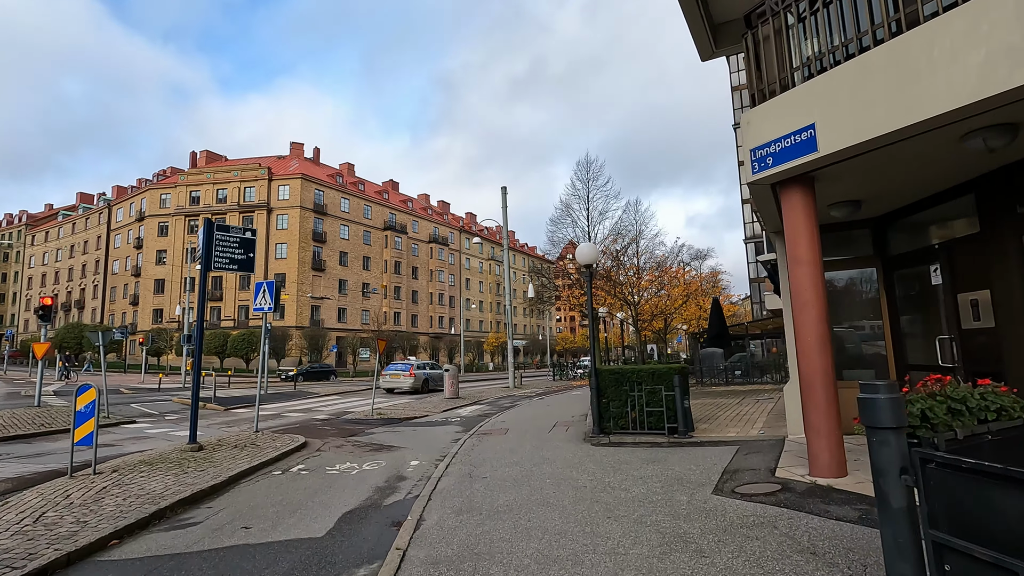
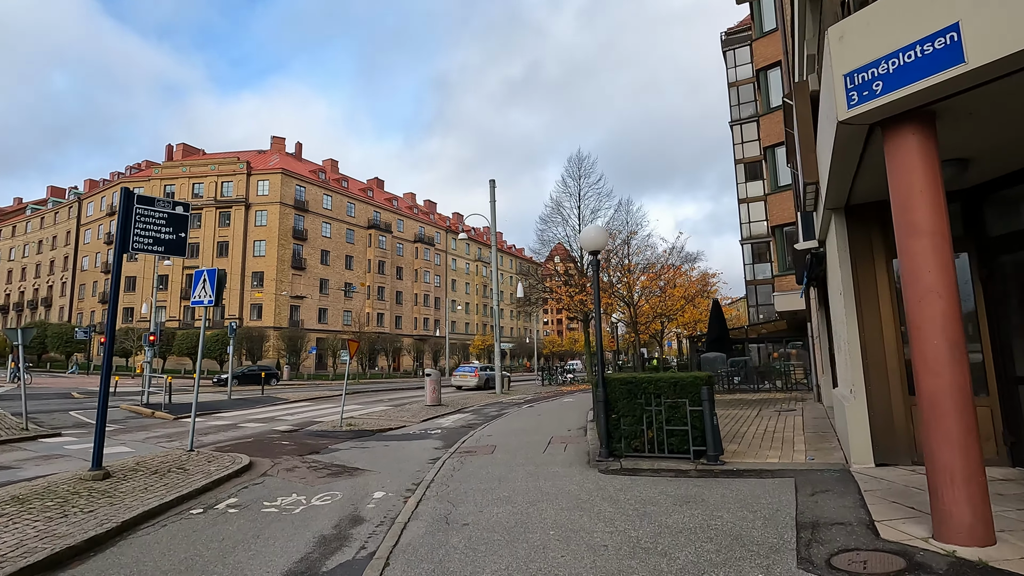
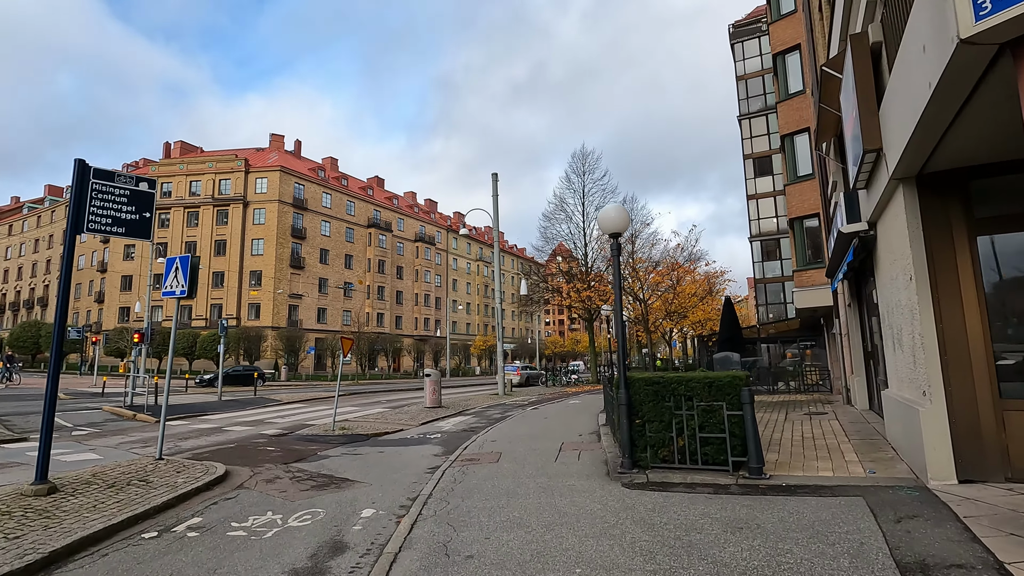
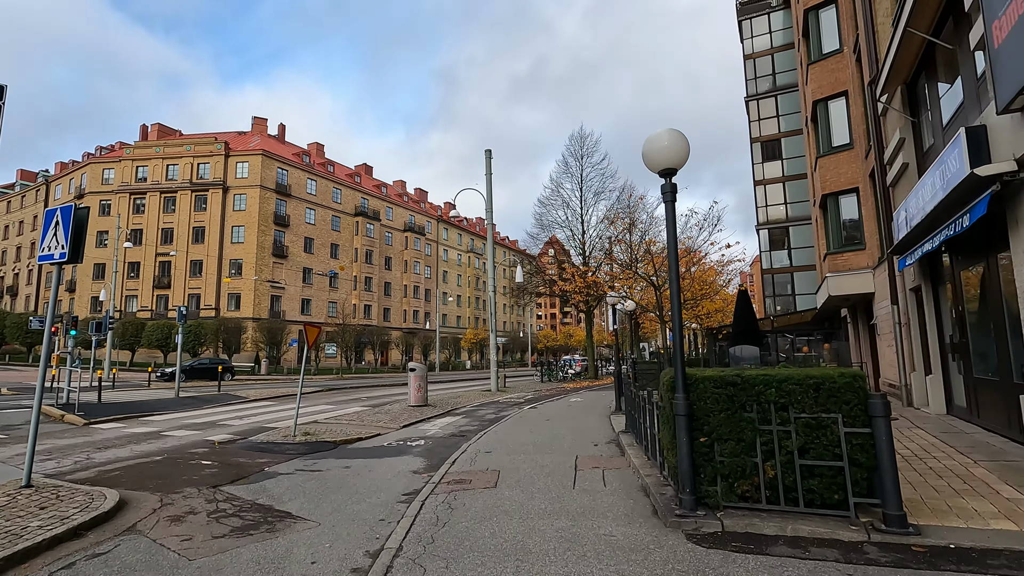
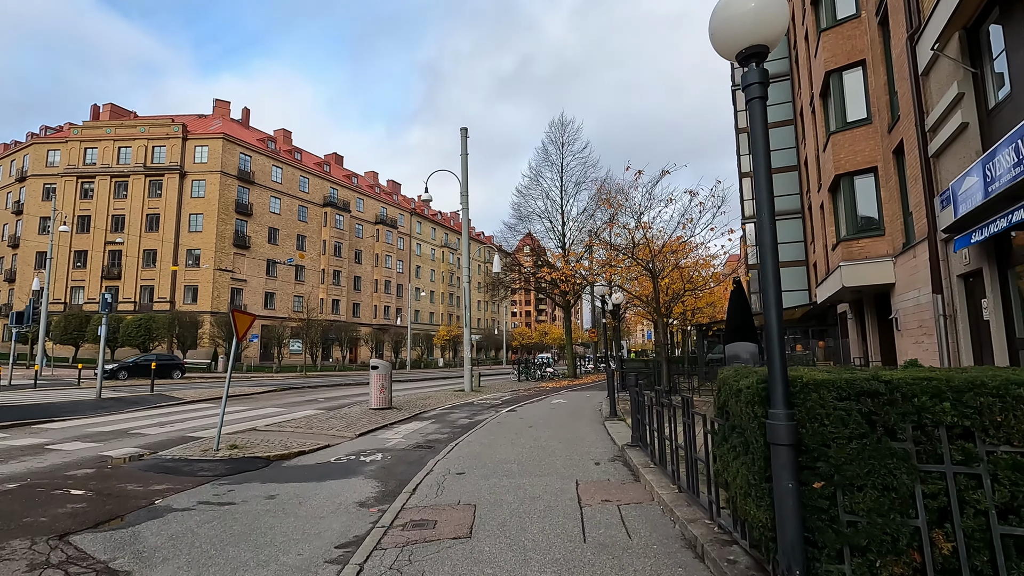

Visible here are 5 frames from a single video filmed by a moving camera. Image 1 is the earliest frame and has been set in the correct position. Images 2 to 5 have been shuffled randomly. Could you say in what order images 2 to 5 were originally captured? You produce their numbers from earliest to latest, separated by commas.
2, 3, 4, 5
